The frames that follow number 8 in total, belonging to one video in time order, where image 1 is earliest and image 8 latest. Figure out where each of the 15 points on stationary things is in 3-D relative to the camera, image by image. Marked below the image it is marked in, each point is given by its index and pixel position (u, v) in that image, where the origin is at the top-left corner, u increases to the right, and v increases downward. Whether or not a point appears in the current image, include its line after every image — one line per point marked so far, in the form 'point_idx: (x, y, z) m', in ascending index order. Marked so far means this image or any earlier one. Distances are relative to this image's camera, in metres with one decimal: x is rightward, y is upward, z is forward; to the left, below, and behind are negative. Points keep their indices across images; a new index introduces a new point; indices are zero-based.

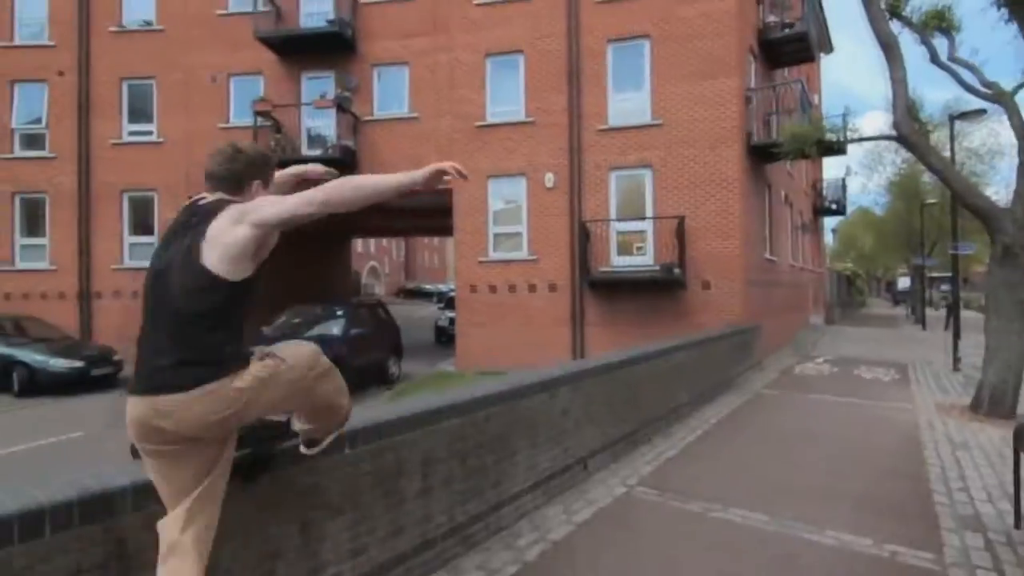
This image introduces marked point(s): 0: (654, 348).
0: (+2.0, -0.8, +7.6) m
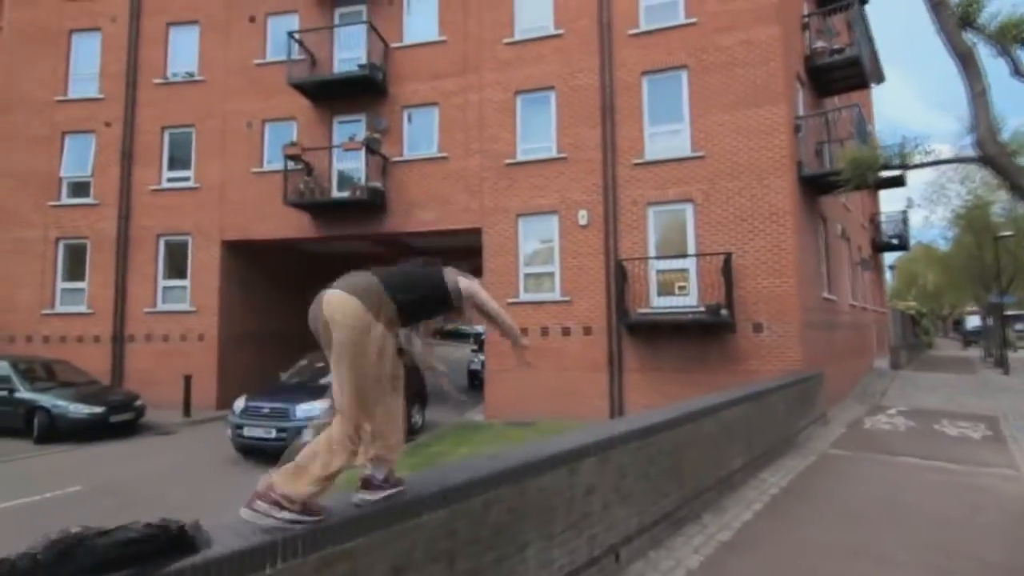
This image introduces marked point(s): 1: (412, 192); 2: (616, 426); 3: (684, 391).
0: (+2.2, -1.4, +6.5) m
1: (-2.8, +2.7, +15.1) m
2: (+1.0, -1.3, +5.2) m
3: (+4.1, -2.4, +12.8) m
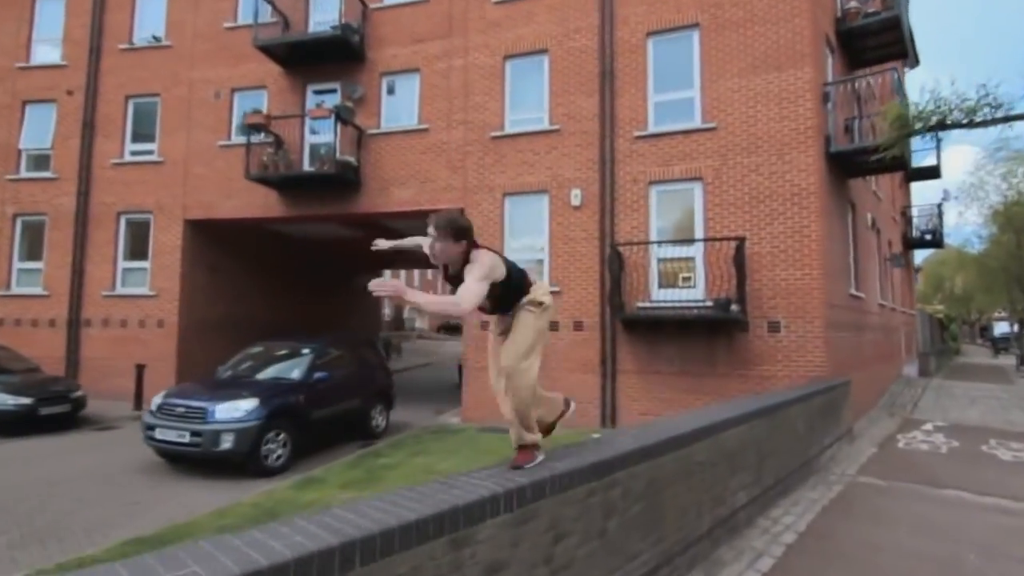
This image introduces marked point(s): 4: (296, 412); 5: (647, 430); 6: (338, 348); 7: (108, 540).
0: (+1.6, -1.2, +4.9) m
1: (-3.1, +3.0, +13.6) m
2: (+0.4, -1.1, +3.6) m
3: (+3.6, -2.2, +11.1) m
4: (-3.5, -2.0, +8.7) m
5: (+1.2, -1.3, +5.0) m
6: (-3.3, -1.1, +10.2) m
7: (-4.3, -2.7, +5.8) m
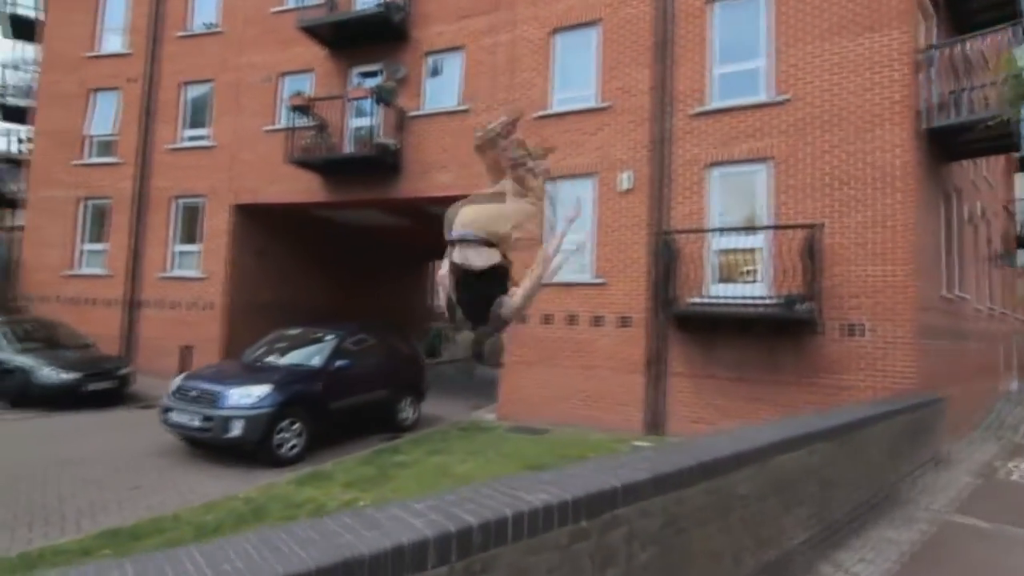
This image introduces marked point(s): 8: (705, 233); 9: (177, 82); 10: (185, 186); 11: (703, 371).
0: (+1.6, -1.1, +3.9) m
1: (-2.0, +3.3, +13.0) m
2: (+0.2, -1.0, +2.7) m
3: (+4.2, -2.1, +9.9) m
4: (-3.0, -1.7, +8.3) m
5: (+1.2, -1.2, +4.1) m
6: (-2.7, -0.9, +9.8) m
7: (-4.2, -2.4, +5.5) m
8: (+3.7, +1.0, +10.3) m
9: (-9.8, +6.0, +15.9) m
10: (-9.3, +2.9, +15.5) m
11: (+3.6, -1.6, +10.2) m
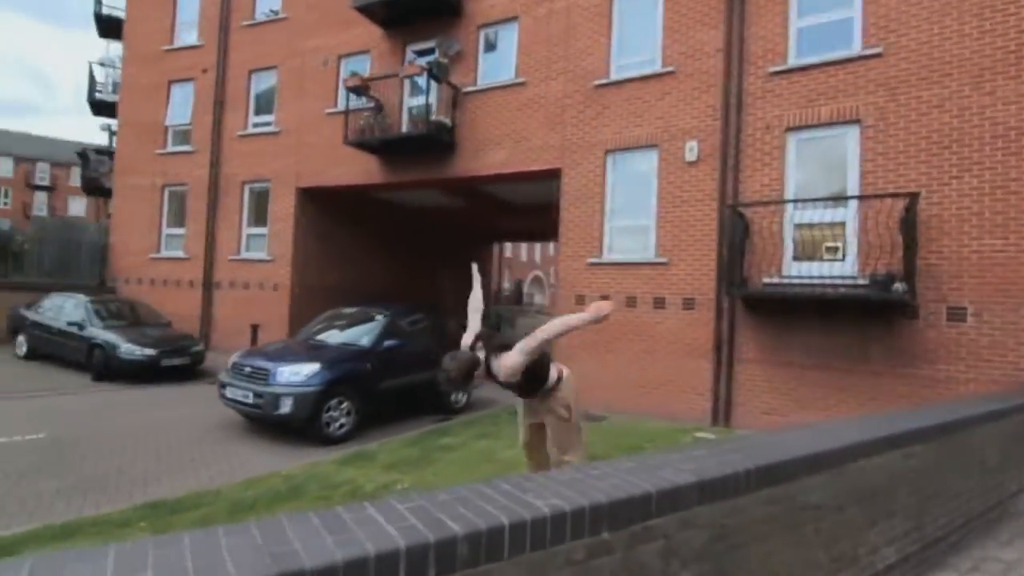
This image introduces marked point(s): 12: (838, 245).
0: (+1.8, -0.9, +3.3) m
1: (-0.6, +3.8, +12.7) m
2: (+0.3, -0.8, +2.3) m
3: (+5.1, -1.8, +8.9) m
4: (-2.3, -1.4, +8.2) m
5: (+1.4, -1.0, +3.5) m
6: (-1.7, -0.5, +9.6) m
7: (-3.8, -2.1, +5.6) m
8: (+4.6, +1.4, +9.3) m
9: (-8.1, +6.6, +16.3) m
10: (-7.6, +3.5, +16.0) m
11: (+4.5, -1.2, +9.3) m
12: (+5.4, +0.7, +9.0) m
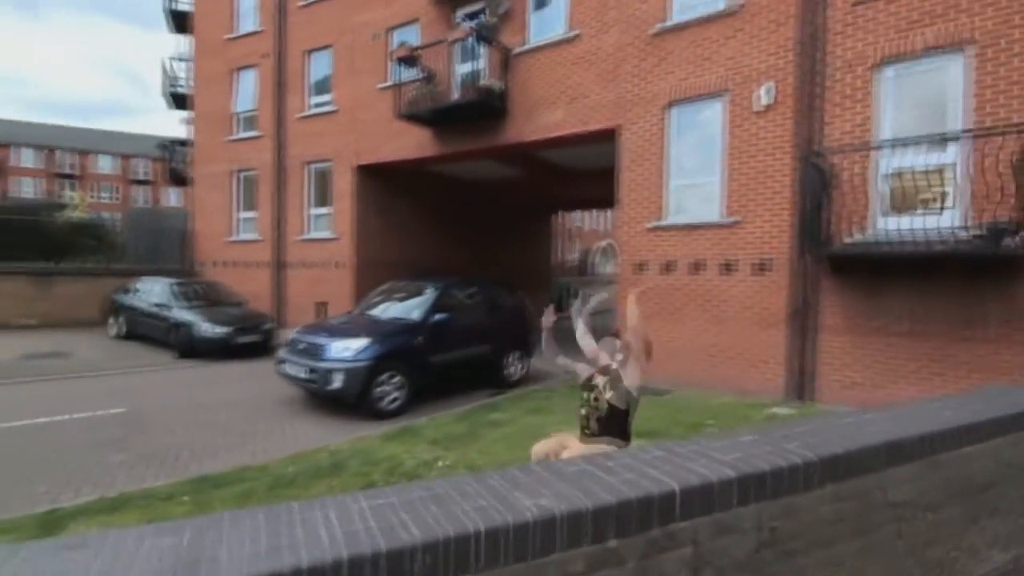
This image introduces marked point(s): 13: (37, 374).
0: (+1.8, -0.7, +2.7) m
1: (+0.5, +4.4, +12.0) m
2: (+0.2, -0.7, +1.9) m
3: (+6.0, -1.1, +7.9) m
4: (-1.5, -1.0, +8.1) m
5: (+1.5, -0.7, +2.9) m
6: (-0.8, 0.0, +9.4) m
7: (-3.3, -1.9, +5.8) m
8: (+5.4, +2.1, +8.2) m
9: (-6.4, +7.2, +16.6) m
10: (-6.0, +4.1, +16.3) m
11: (+5.4, -0.6, +8.3) m
12: (+6.1, +1.4, +7.8) m
13: (-9.4, -1.7, +10.7) m
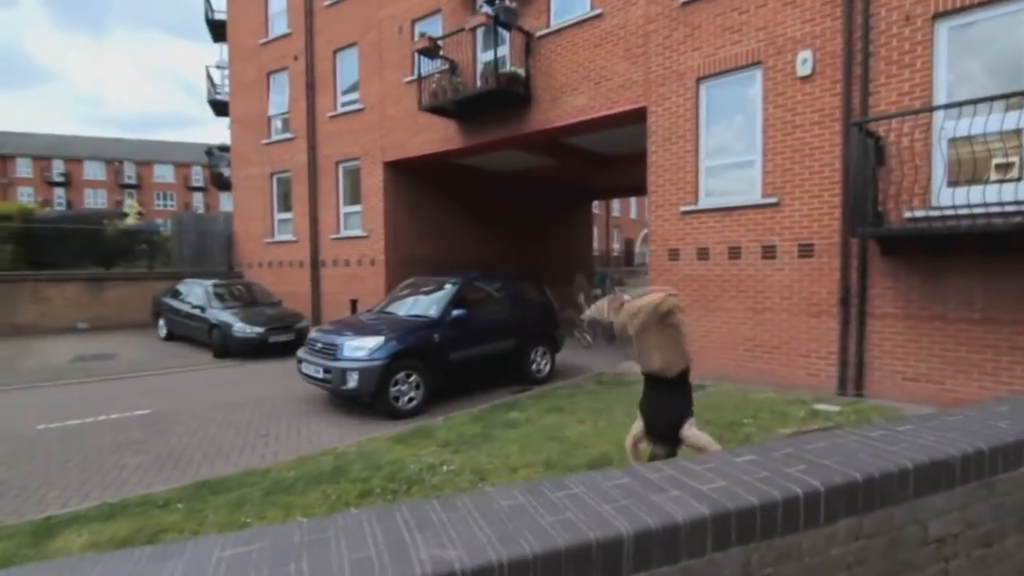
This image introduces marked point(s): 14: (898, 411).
0: (+1.6, -0.6, +2.2) m
1: (+1.0, +4.6, +11.5) m
2: (0.0, -0.7, +1.5) m
3: (+6.2, -0.9, +7.0) m
4: (-1.2, -0.9, +7.9) m
5: (+1.4, -0.7, +2.4) m
6: (-0.4, +0.1, +9.1) m
7: (-3.2, -1.9, +5.7) m
8: (+5.6, +2.3, +7.3) m
9: (-5.6, +7.2, +16.6) m
10: (-5.1, +4.2, +16.4) m
11: (+5.7, -0.3, +7.4) m
12: (+6.3, +1.6, +6.9) m
13: (-8.8, -1.8, +11.2) m
14: (+4.8, -1.5, +6.8) m
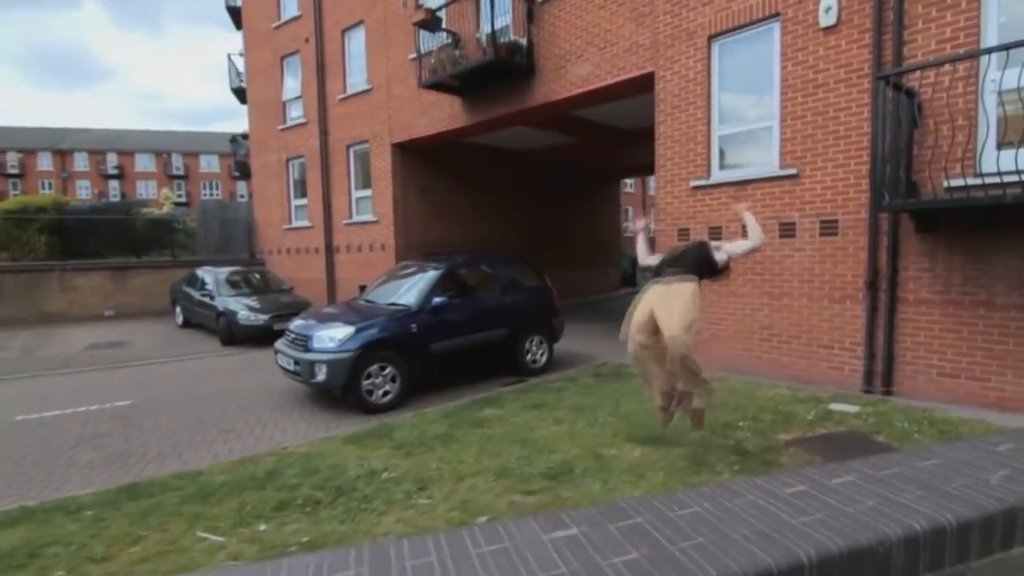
0: (+0.9, -0.6, +1.5) m
1: (+1.0, +4.9, +10.7) m
2: (-0.8, -0.7, +1.0) m
3: (+5.9, -0.7, +5.9) m
4: (-1.4, -0.7, +7.4) m
5: (+0.7, -0.6, +1.8) m
6: (-0.6, +0.3, +8.5) m
7: (-3.6, -1.8, +5.4) m
8: (+5.2, +2.5, +6.2) m
9: (-5.2, +7.7, +16.2) m
10: (-4.7, +4.6, +16.0) m
11: (+5.4, -0.1, +6.4) m
12: (+6.0, +1.8, +5.7) m
13: (-8.8, -1.6, +11.3) m
14: (+4.5, -1.3, +5.8) m
